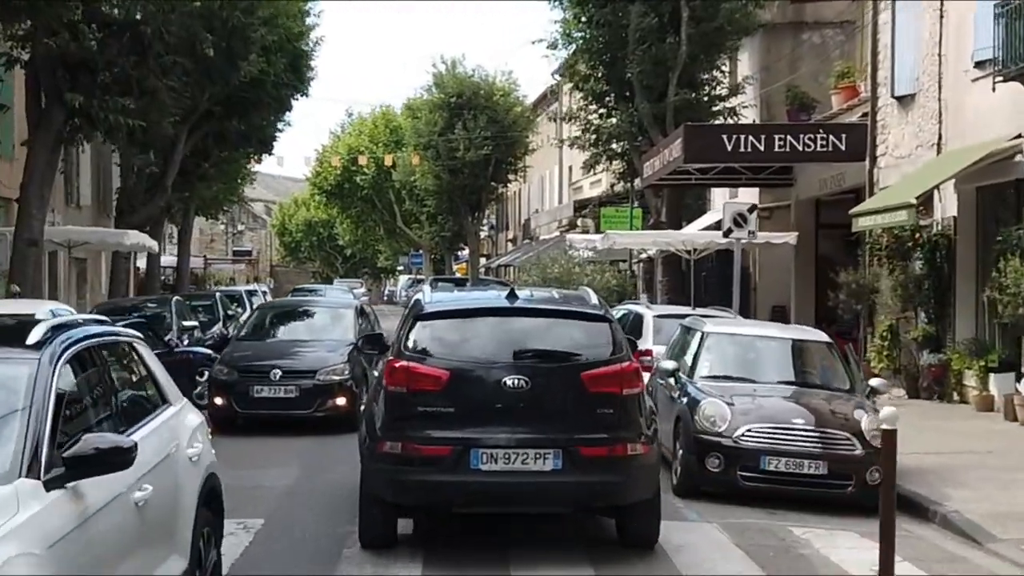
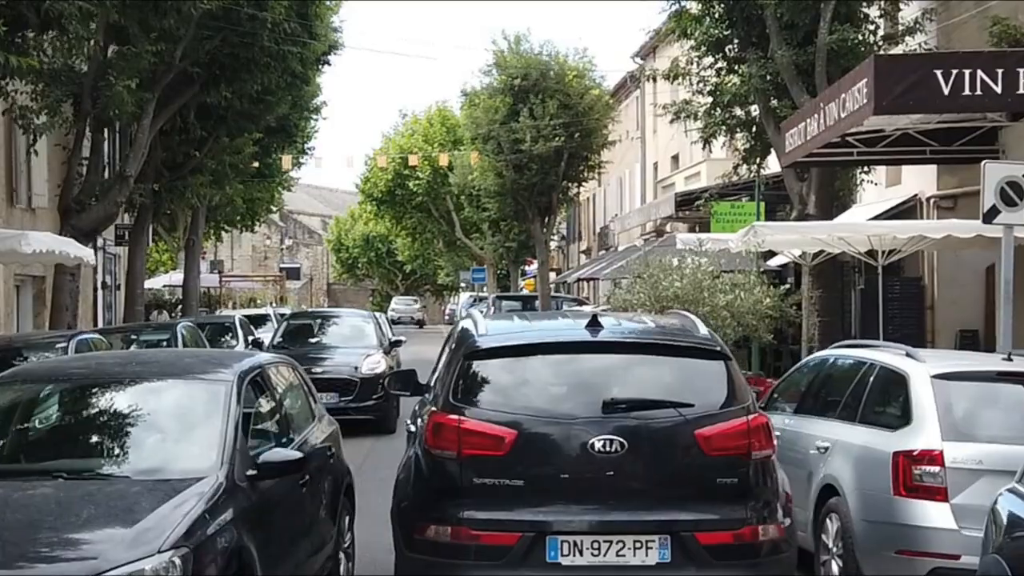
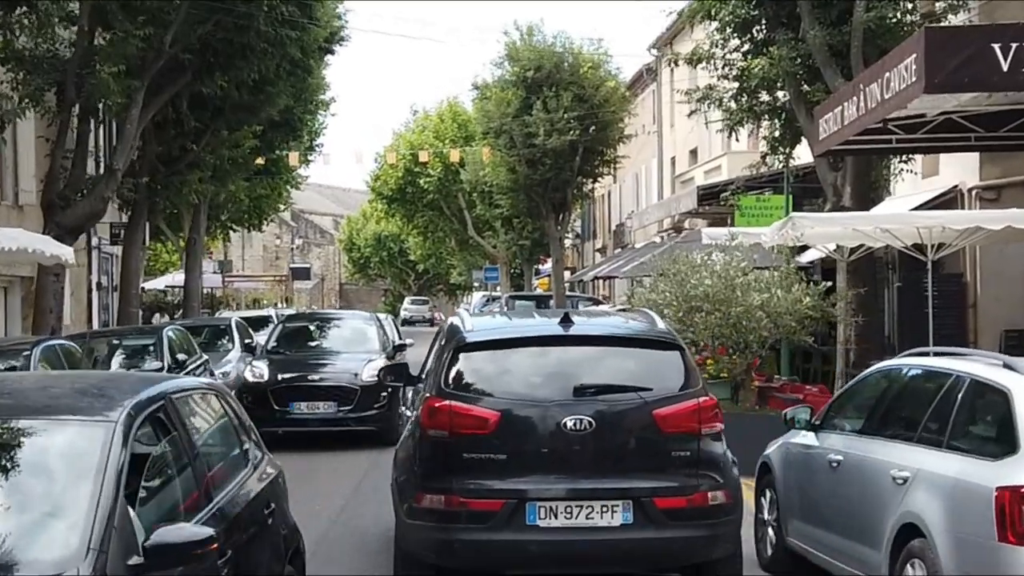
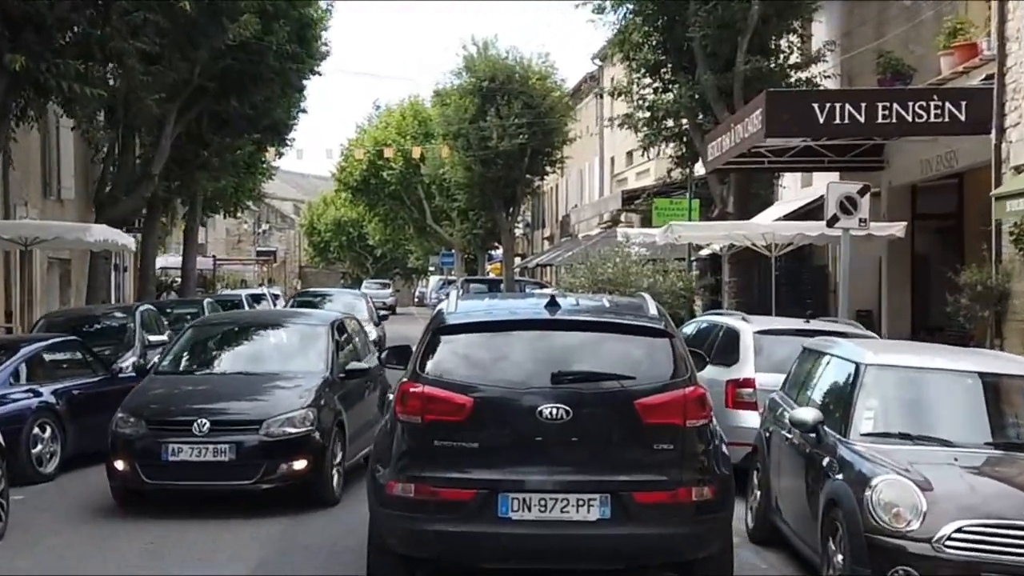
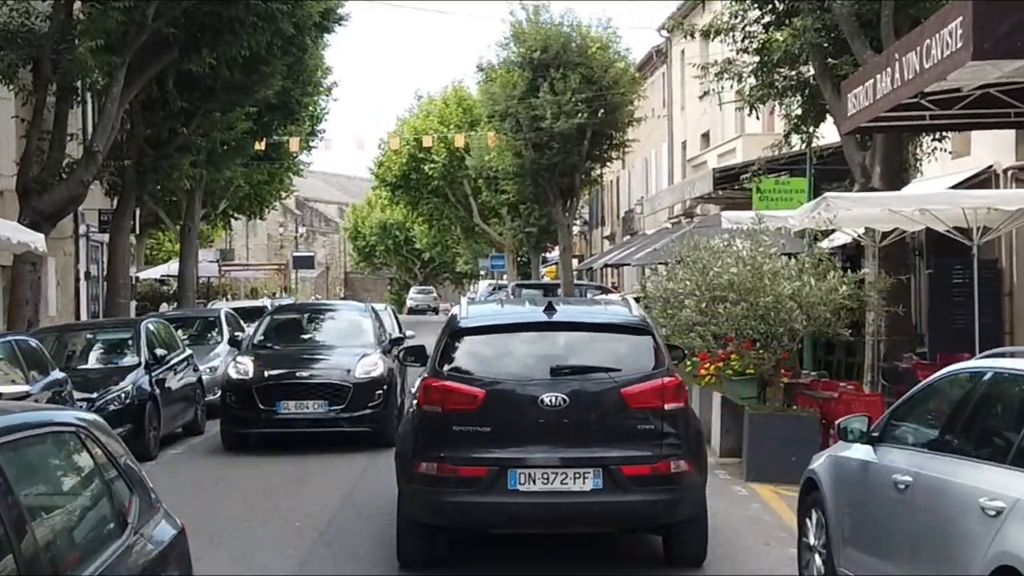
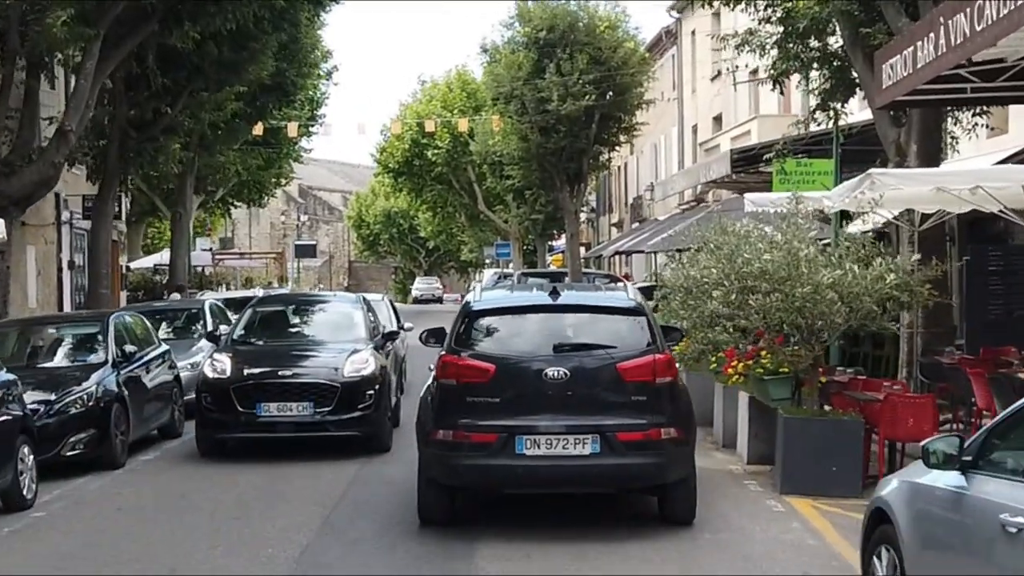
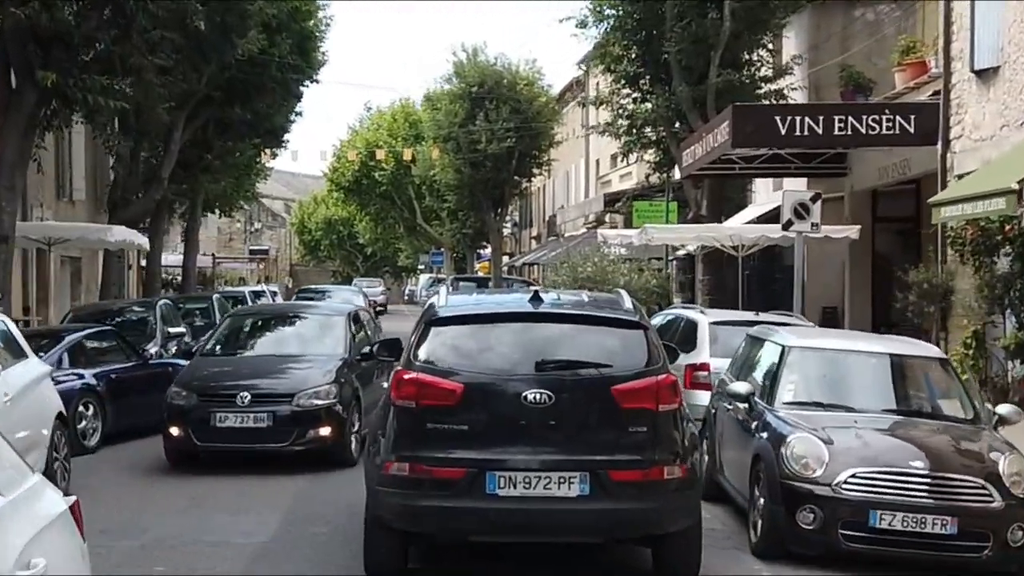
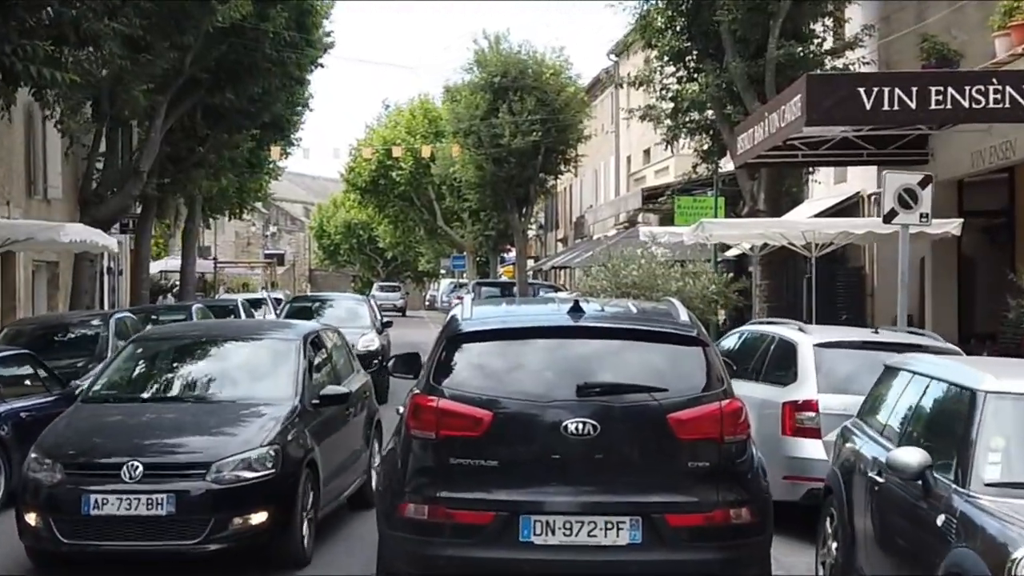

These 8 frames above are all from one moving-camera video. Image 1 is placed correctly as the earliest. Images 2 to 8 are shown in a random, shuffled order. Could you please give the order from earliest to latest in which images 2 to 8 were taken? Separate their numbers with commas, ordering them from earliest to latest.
7, 4, 8, 2, 3, 5, 6
